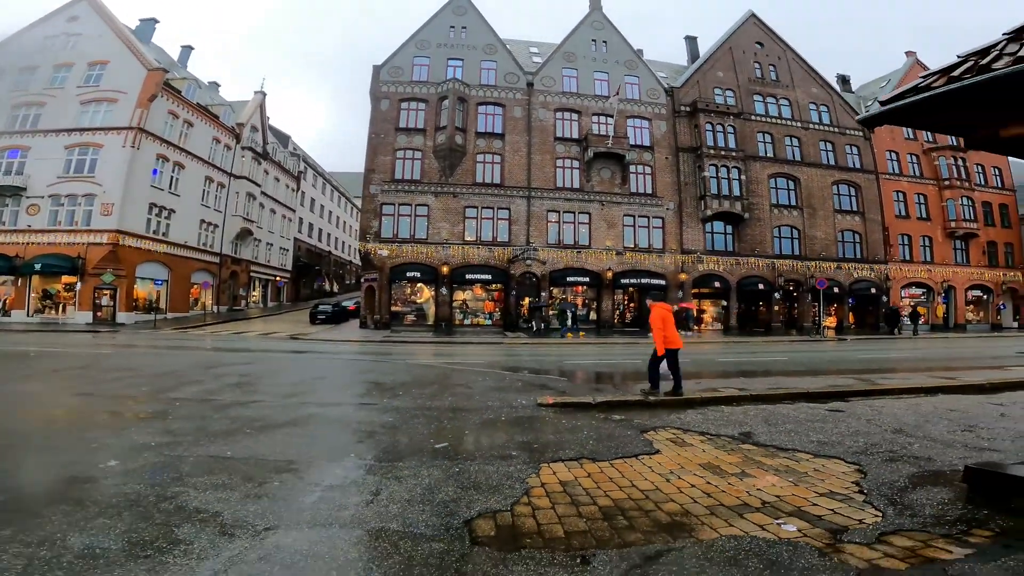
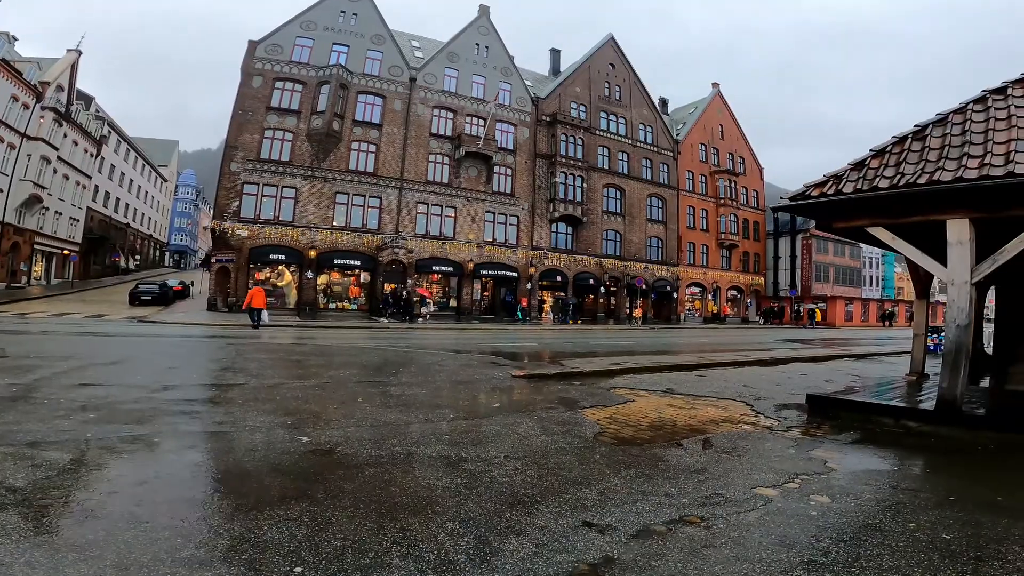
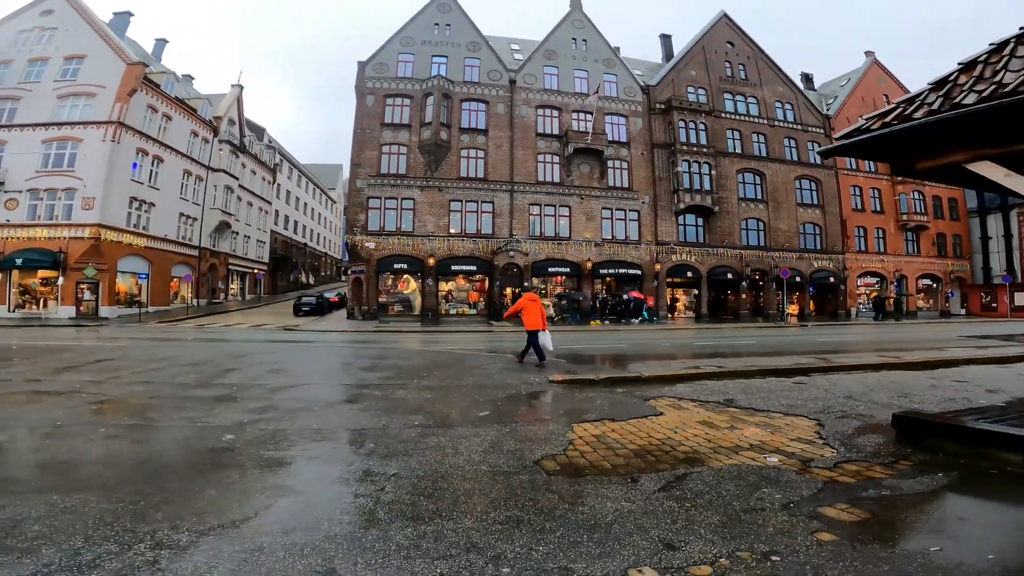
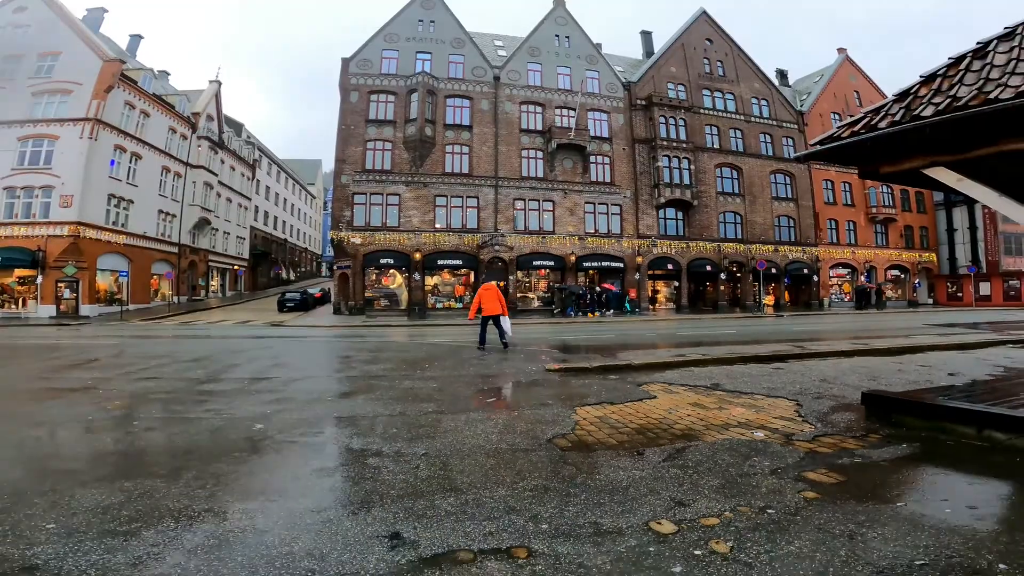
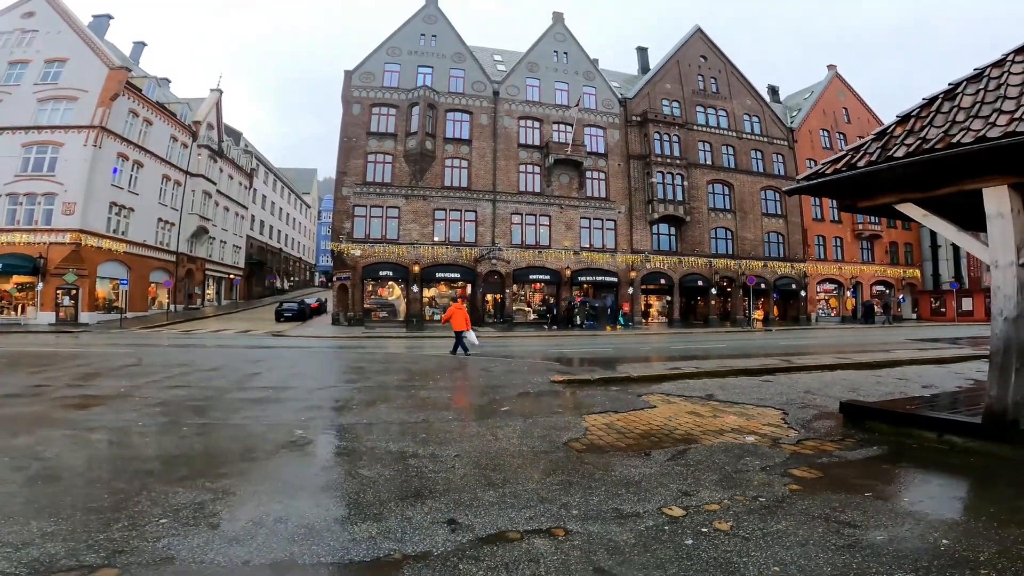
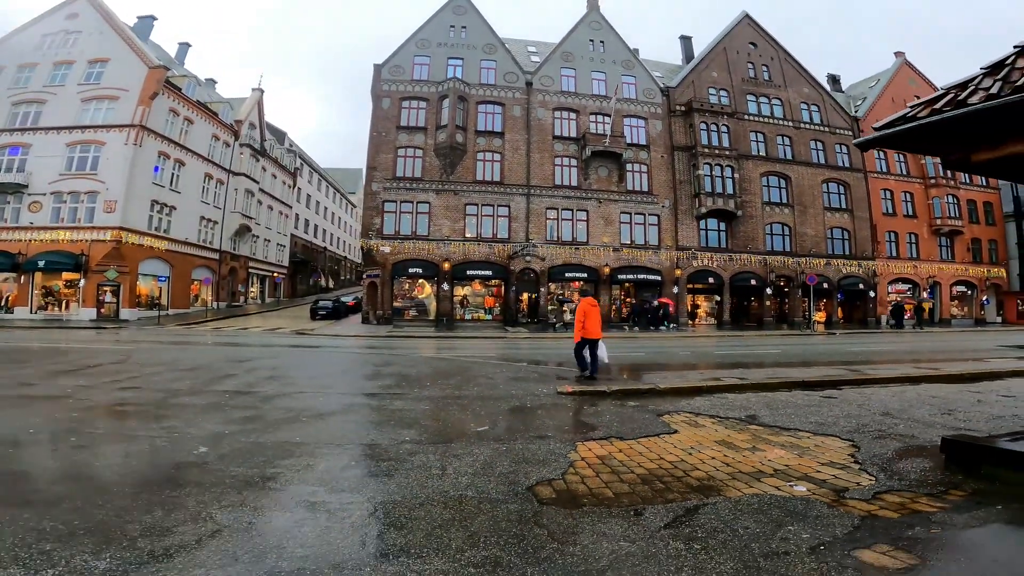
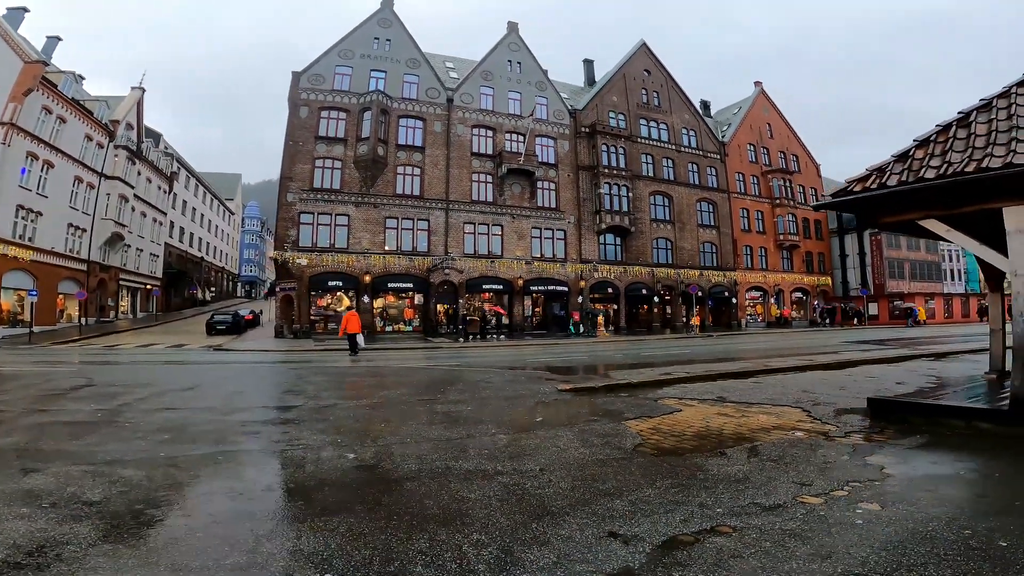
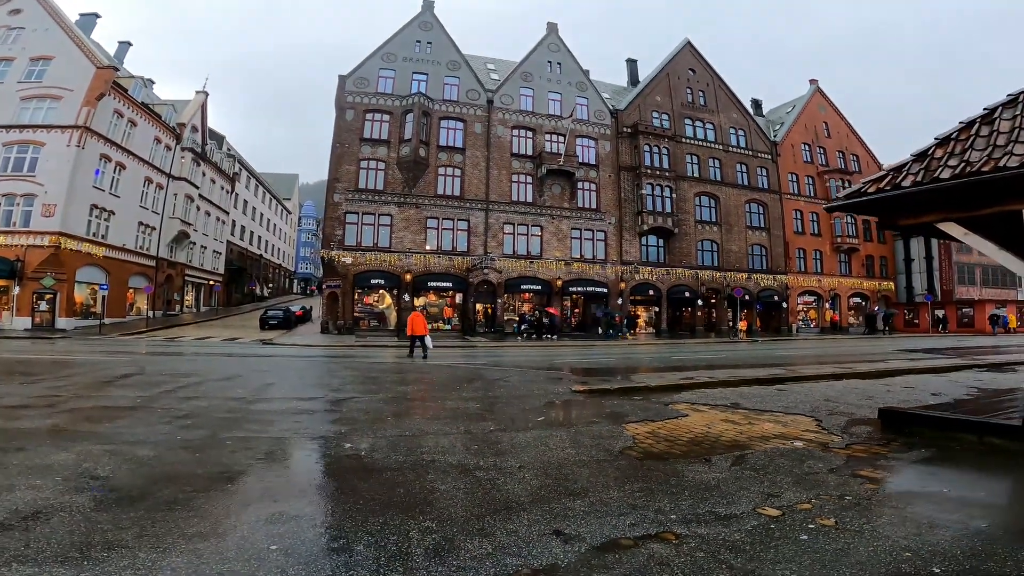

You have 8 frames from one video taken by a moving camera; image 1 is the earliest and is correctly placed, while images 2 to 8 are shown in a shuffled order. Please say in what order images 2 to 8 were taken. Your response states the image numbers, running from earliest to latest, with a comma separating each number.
6, 3, 4, 5, 8, 7, 2
